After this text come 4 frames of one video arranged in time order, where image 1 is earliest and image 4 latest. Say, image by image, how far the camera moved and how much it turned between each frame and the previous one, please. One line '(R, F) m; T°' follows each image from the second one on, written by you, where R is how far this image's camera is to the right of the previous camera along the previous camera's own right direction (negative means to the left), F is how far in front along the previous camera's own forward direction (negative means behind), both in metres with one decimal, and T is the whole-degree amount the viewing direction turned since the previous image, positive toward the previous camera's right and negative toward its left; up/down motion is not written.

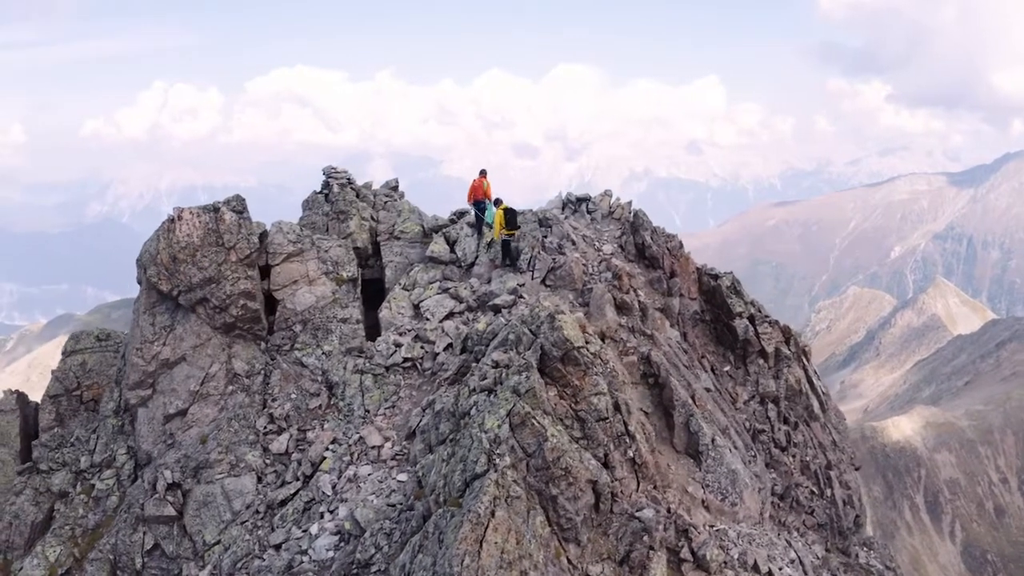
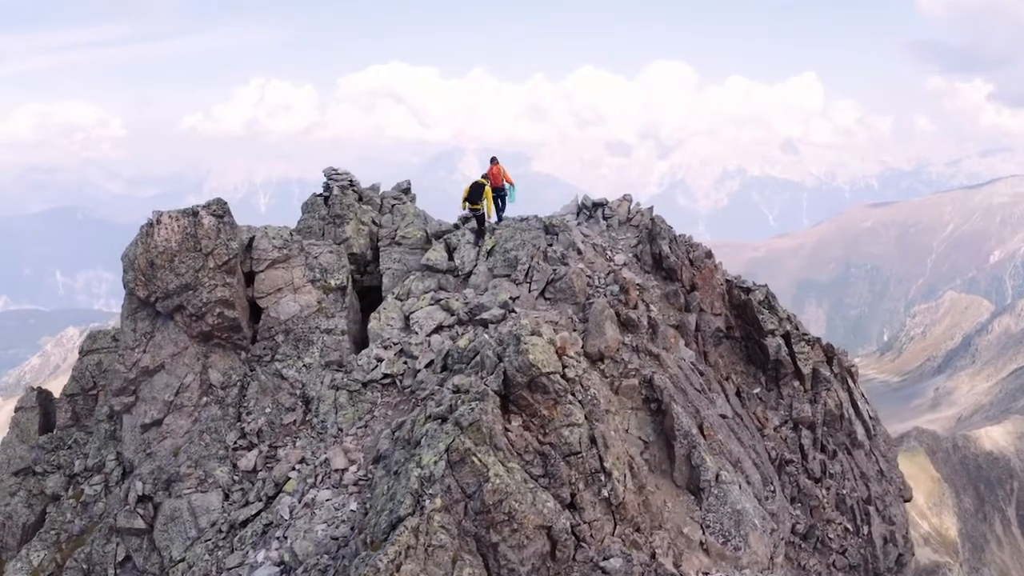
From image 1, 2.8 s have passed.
(+3.7, +2.8) m; -6°
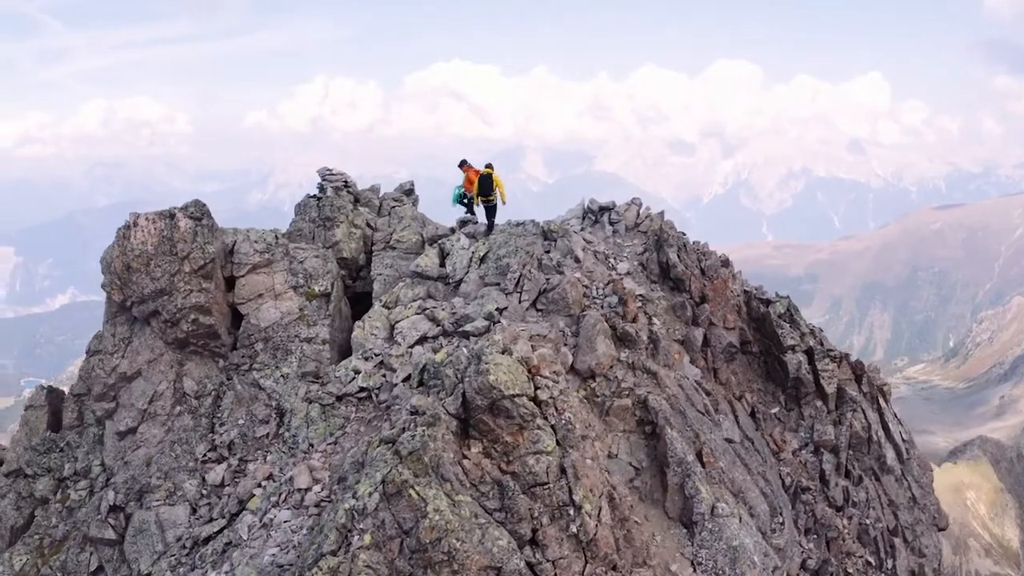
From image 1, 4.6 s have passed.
(+2.7, +2.2) m; -4°
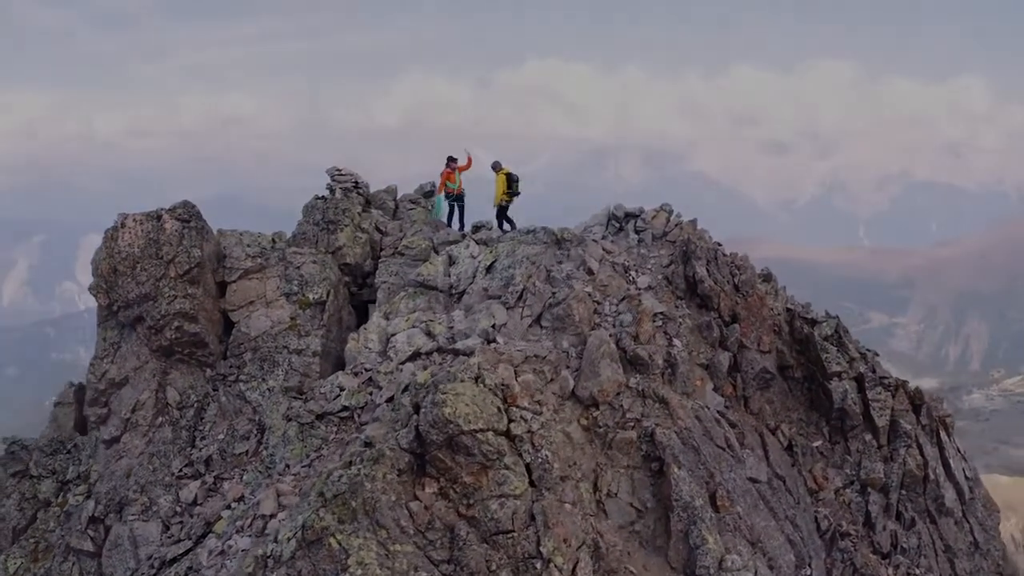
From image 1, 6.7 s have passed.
(+2.9, +2.9) m; -6°
